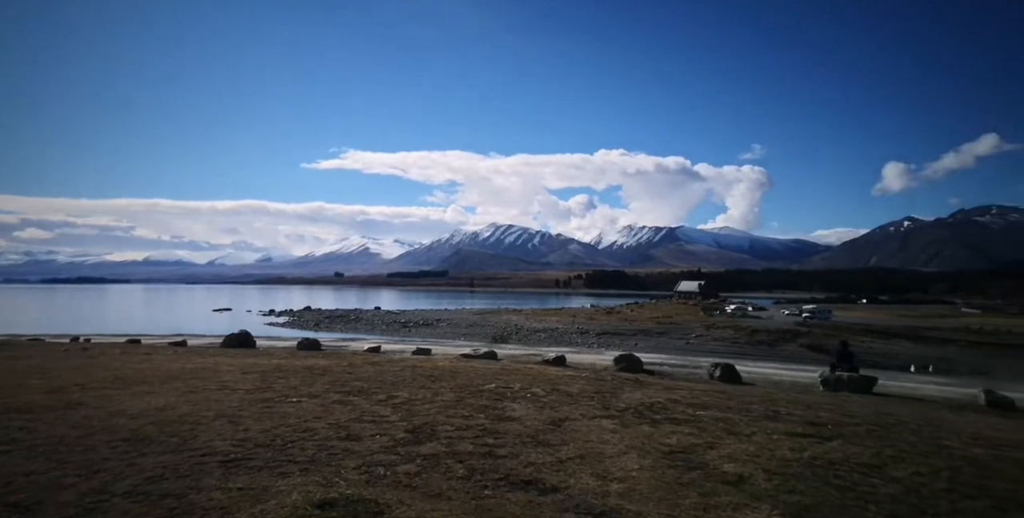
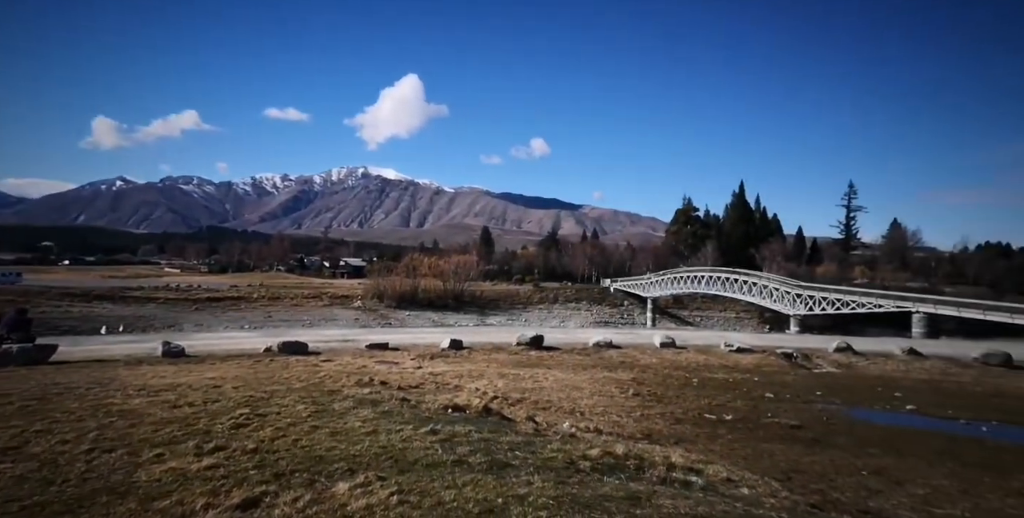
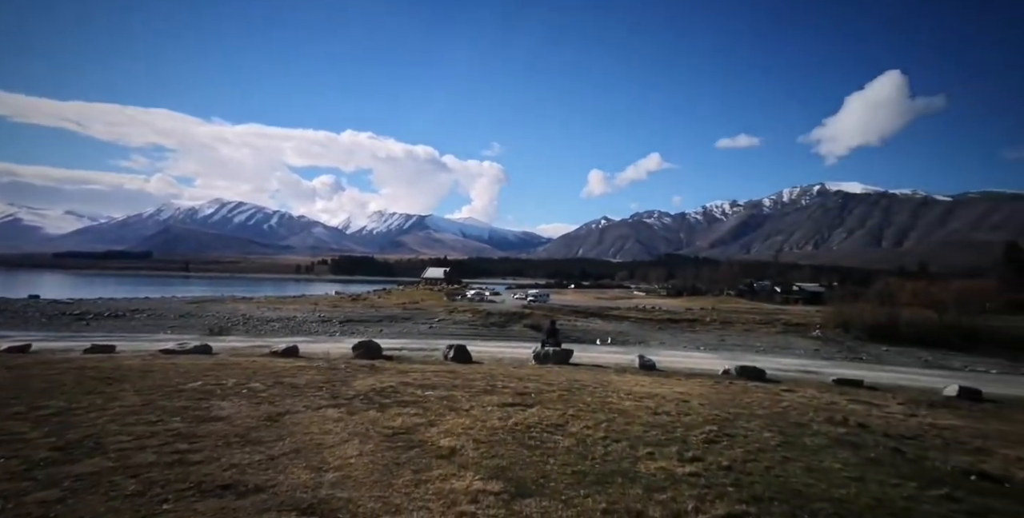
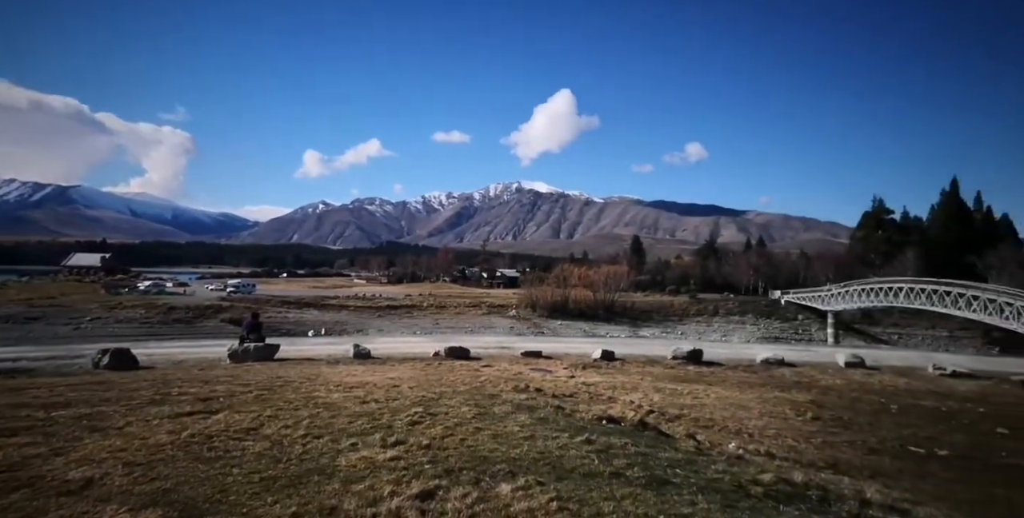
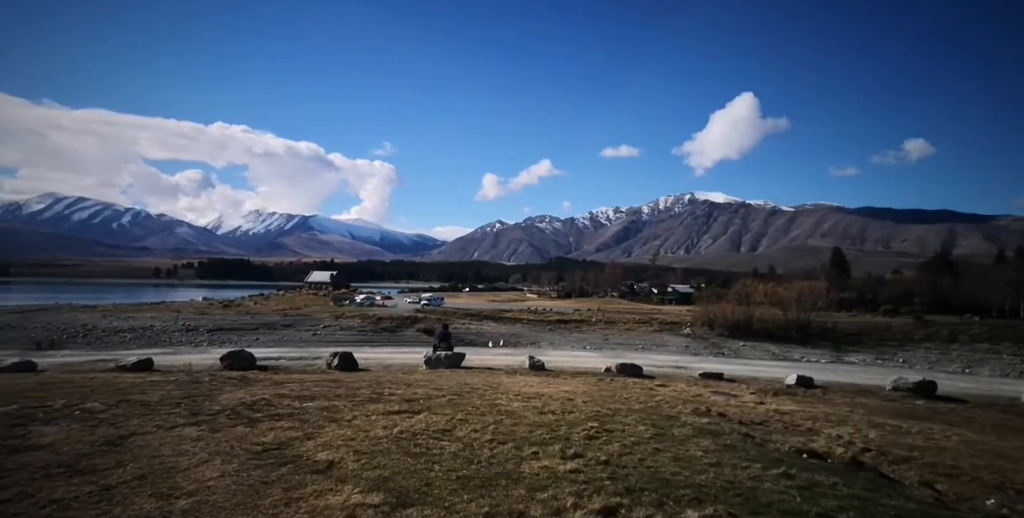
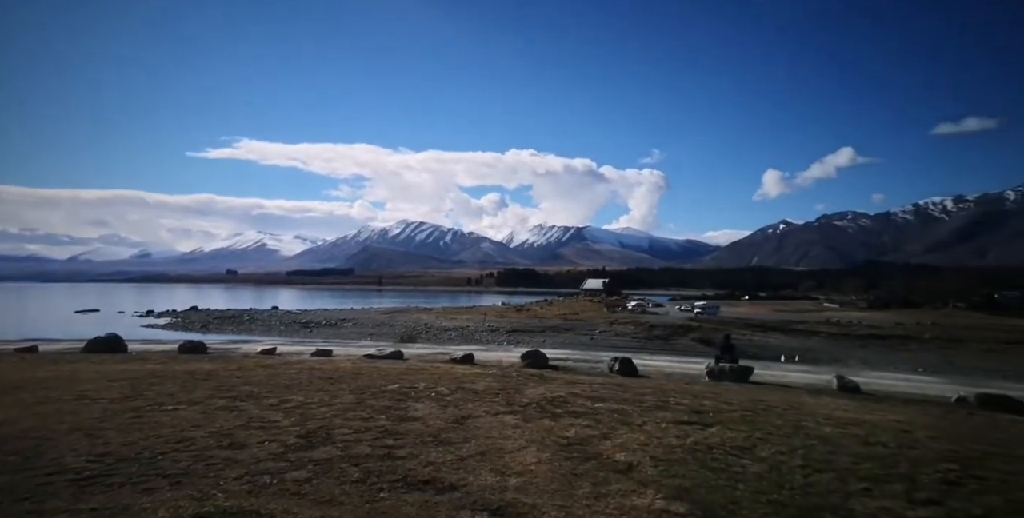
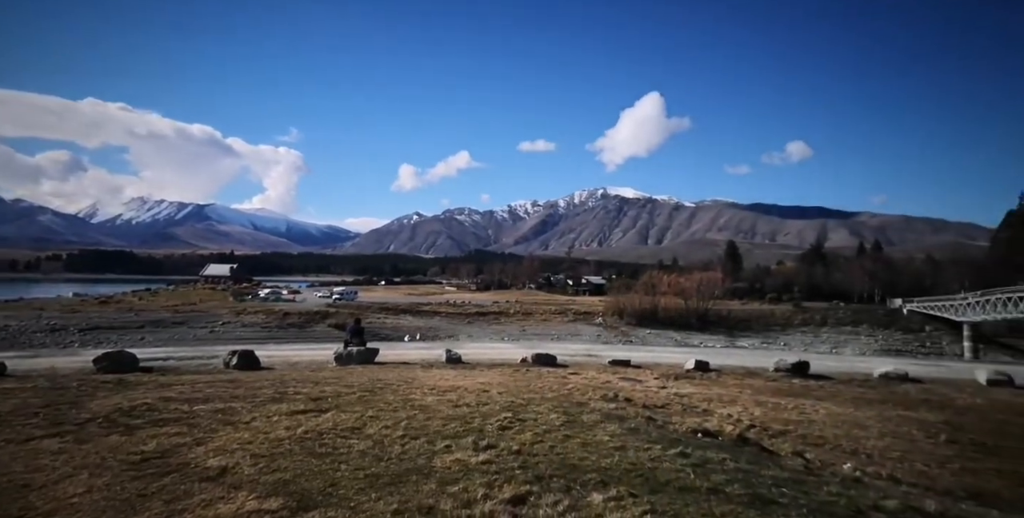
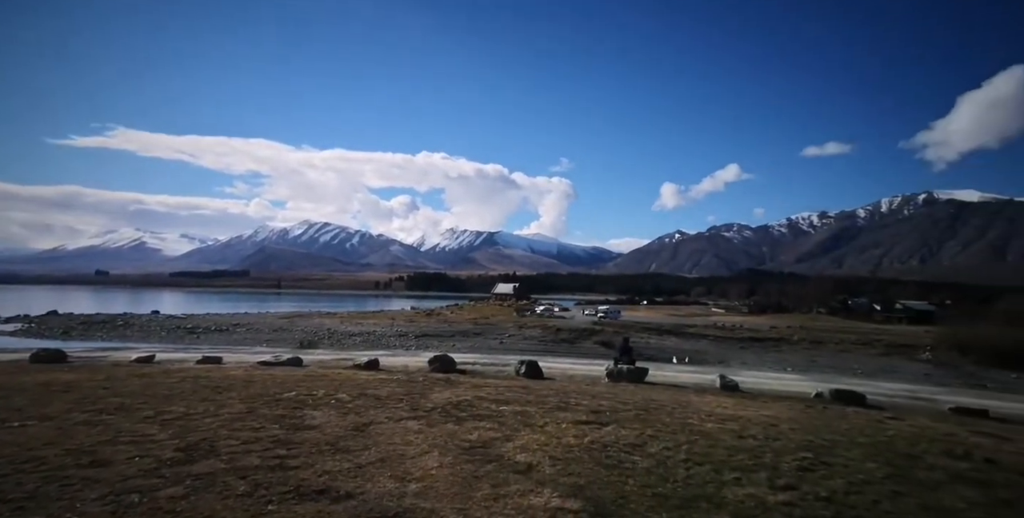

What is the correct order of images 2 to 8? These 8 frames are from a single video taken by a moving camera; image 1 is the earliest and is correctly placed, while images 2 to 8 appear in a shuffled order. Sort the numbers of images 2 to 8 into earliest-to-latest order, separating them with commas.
6, 8, 3, 5, 7, 4, 2
